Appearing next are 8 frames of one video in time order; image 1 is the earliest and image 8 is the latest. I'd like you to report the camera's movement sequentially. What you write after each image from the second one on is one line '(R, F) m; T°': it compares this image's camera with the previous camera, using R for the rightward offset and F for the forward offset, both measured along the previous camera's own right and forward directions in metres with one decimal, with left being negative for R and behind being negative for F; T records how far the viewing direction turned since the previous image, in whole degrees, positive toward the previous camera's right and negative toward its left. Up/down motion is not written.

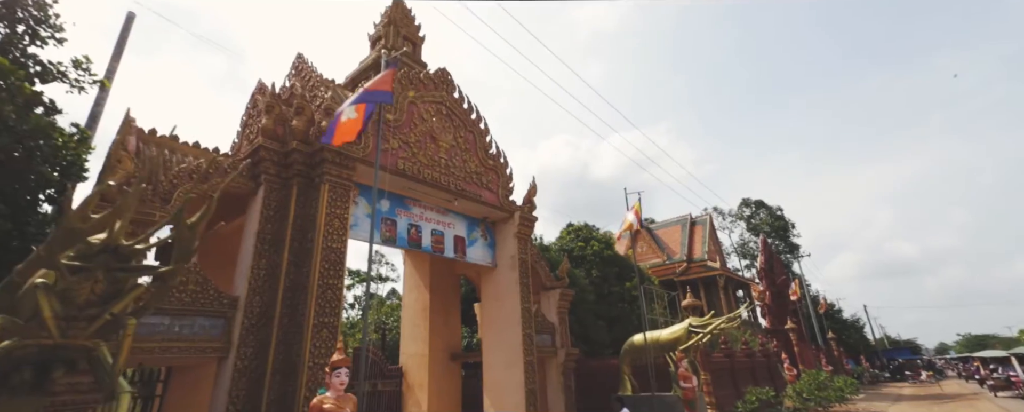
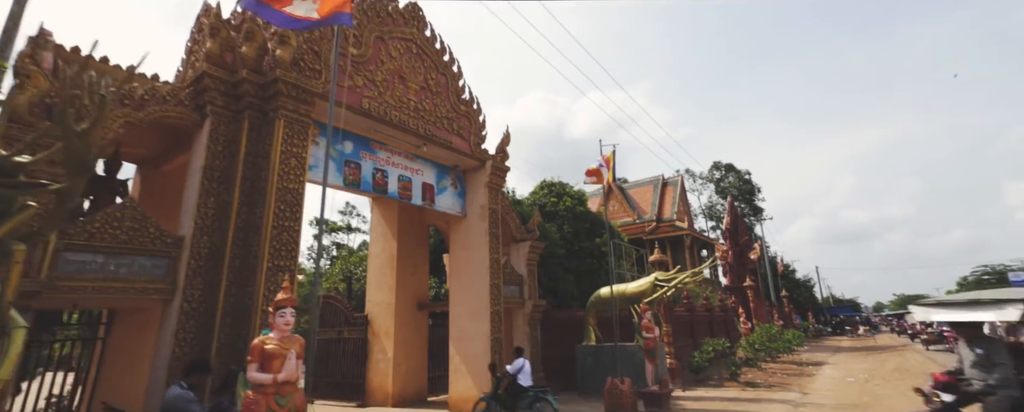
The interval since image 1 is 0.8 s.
(0.0, +0.2) m; +3°
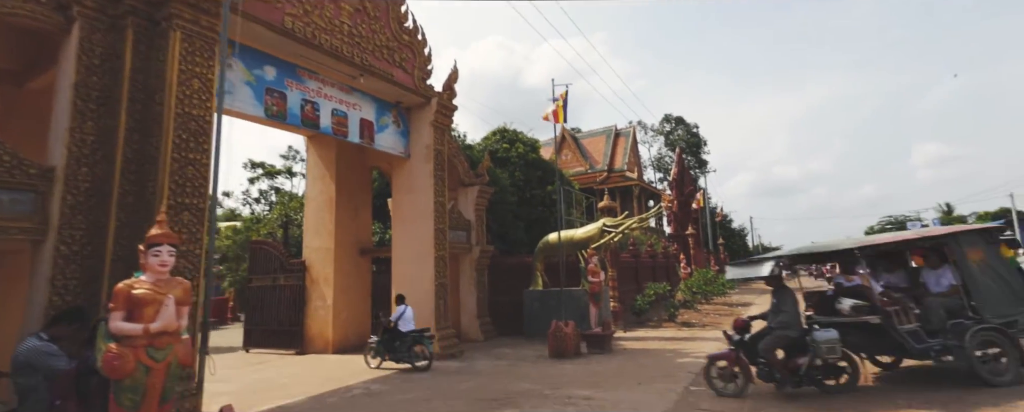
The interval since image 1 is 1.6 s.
(+0.1, +0.4) m; +5°
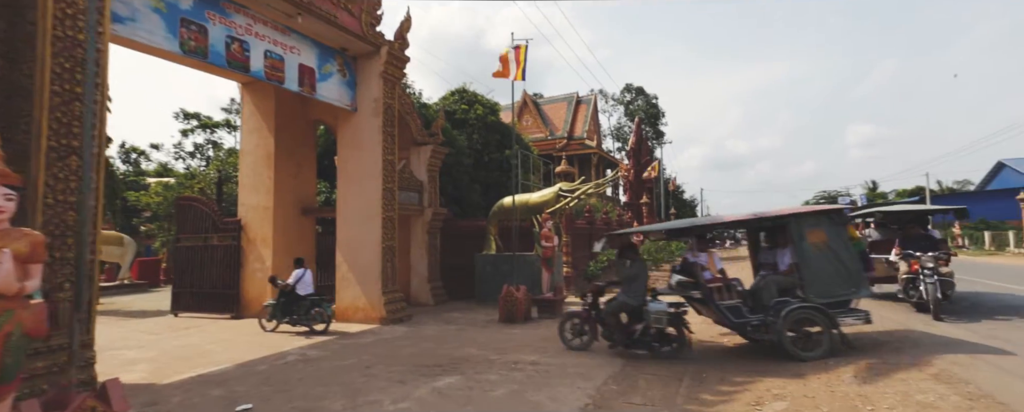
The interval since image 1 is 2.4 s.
(+0.1, +0.4) m; +5°
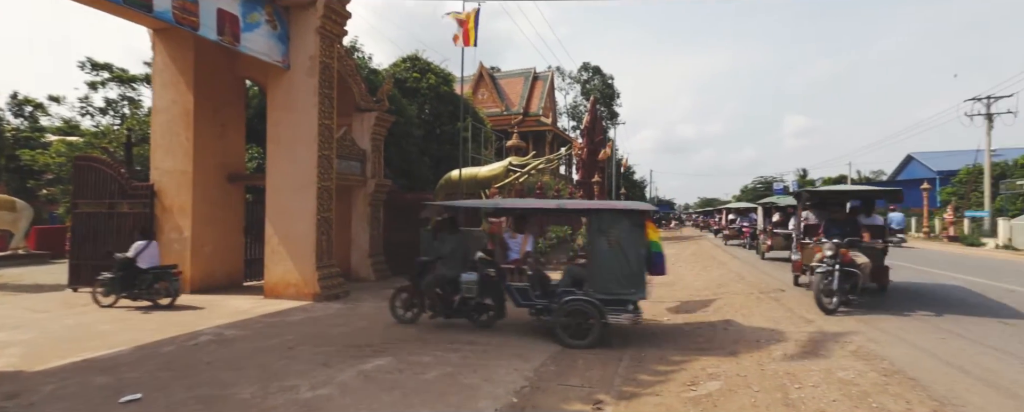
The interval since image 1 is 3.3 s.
(+0.1, +0.4) m; +5°
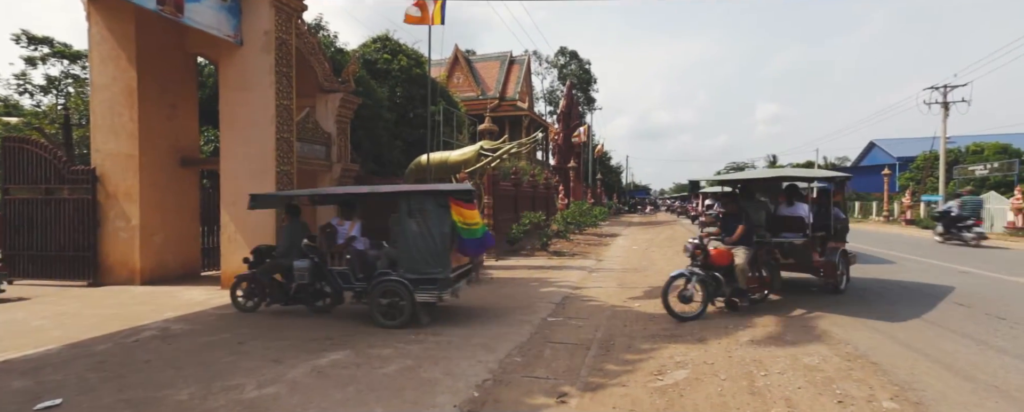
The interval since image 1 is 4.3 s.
(+0.1, +0.2) m; +3°
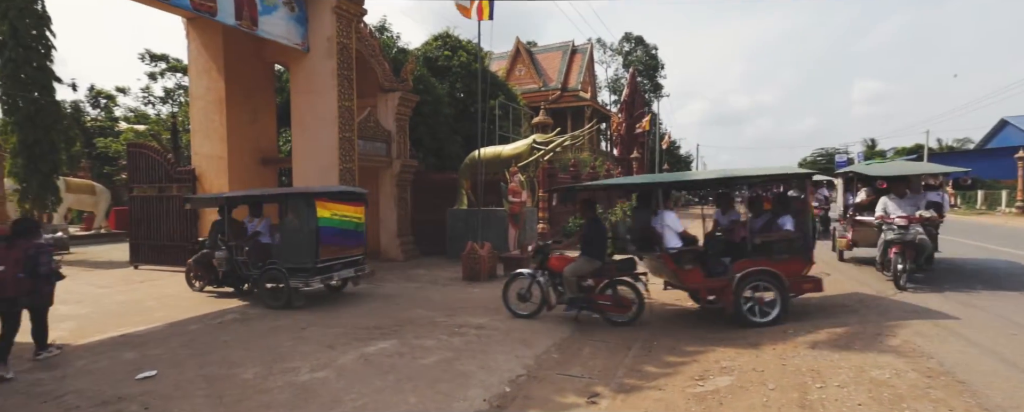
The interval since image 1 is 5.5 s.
(+0.3, -0.2) m; -7°
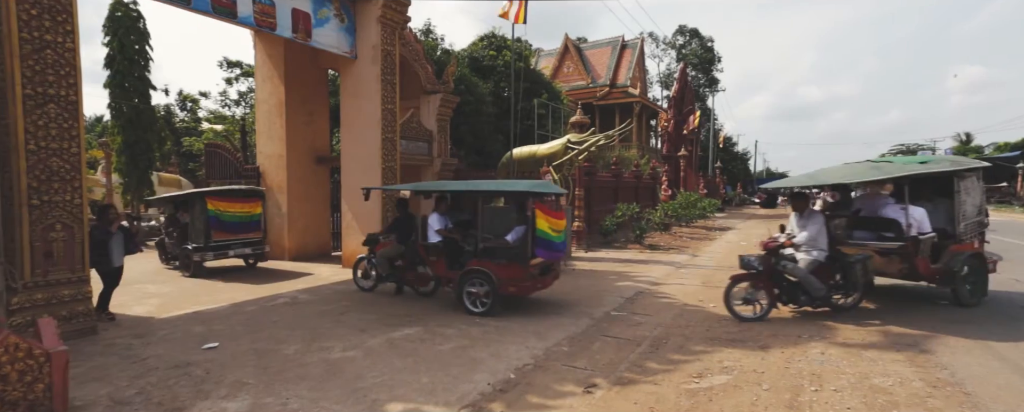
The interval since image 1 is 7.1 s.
(+0.3, -0.5) m; -5°
